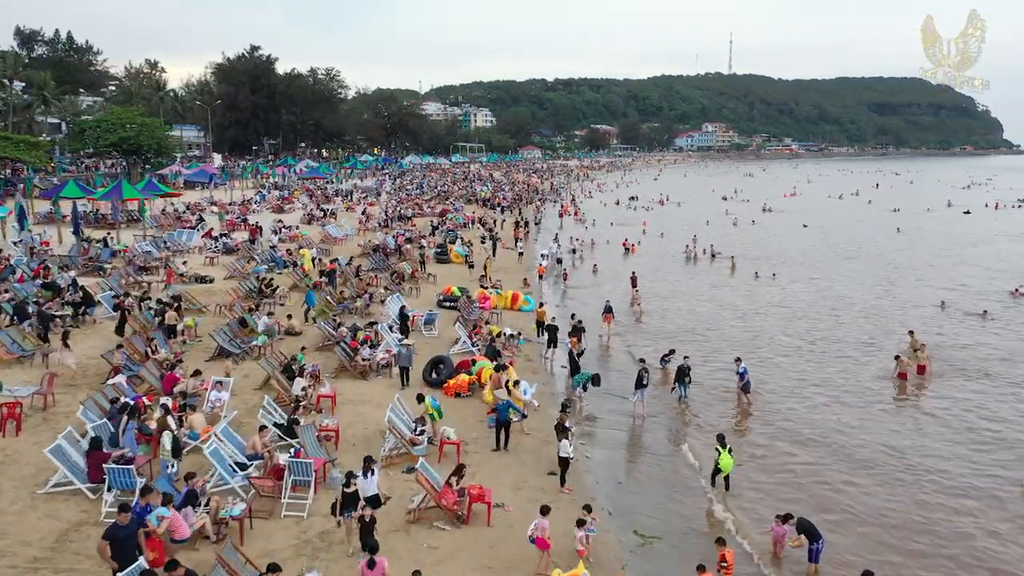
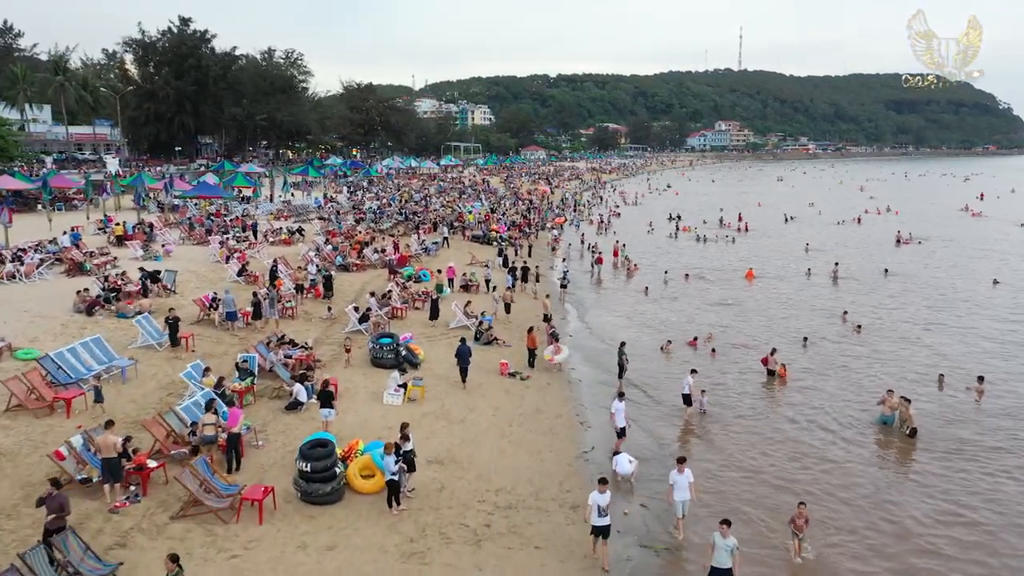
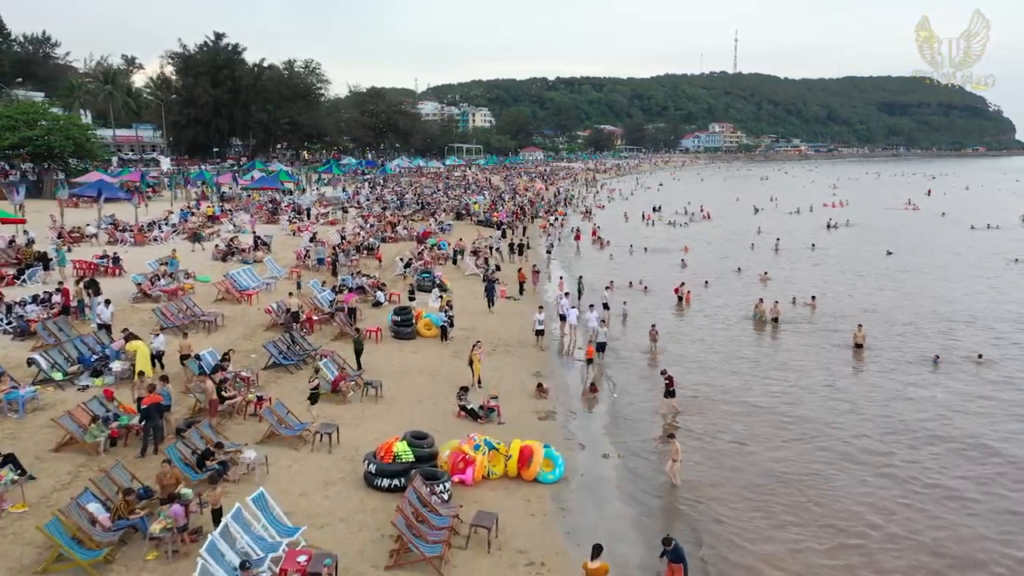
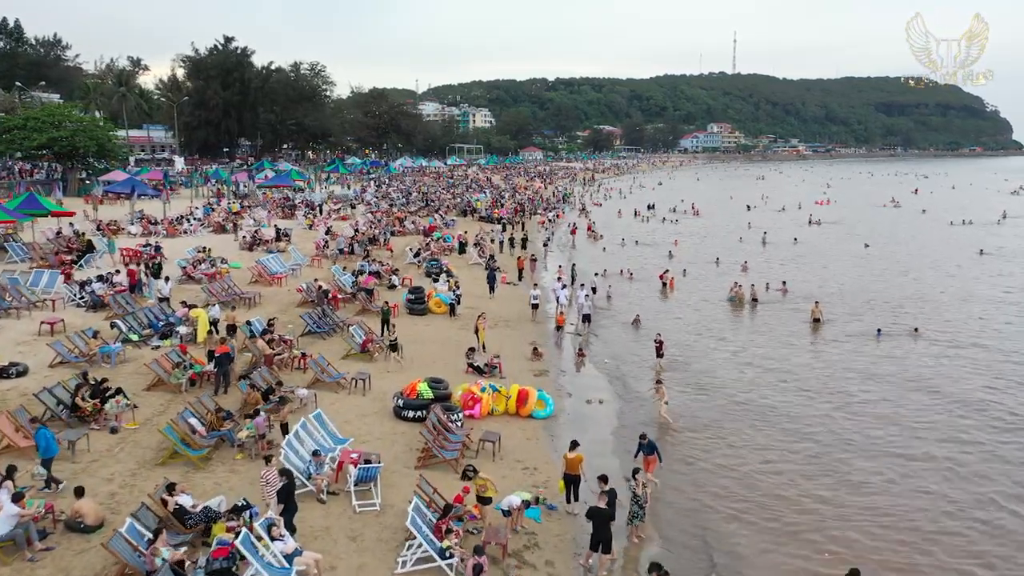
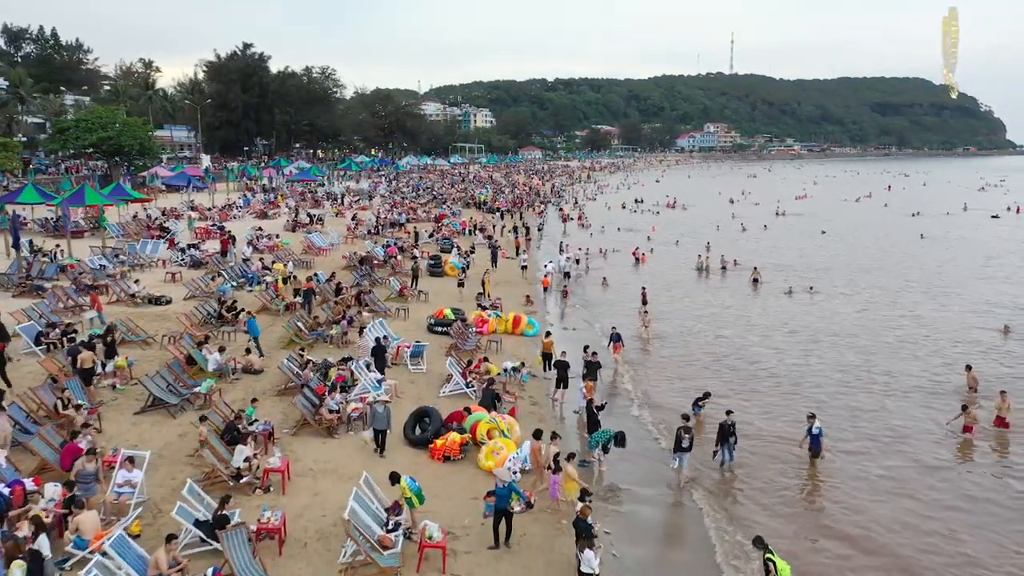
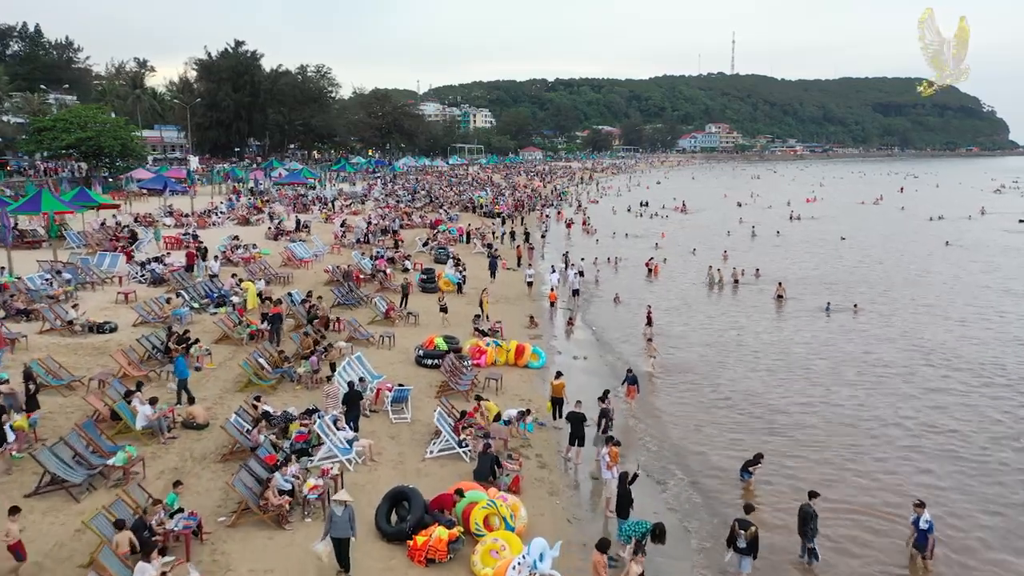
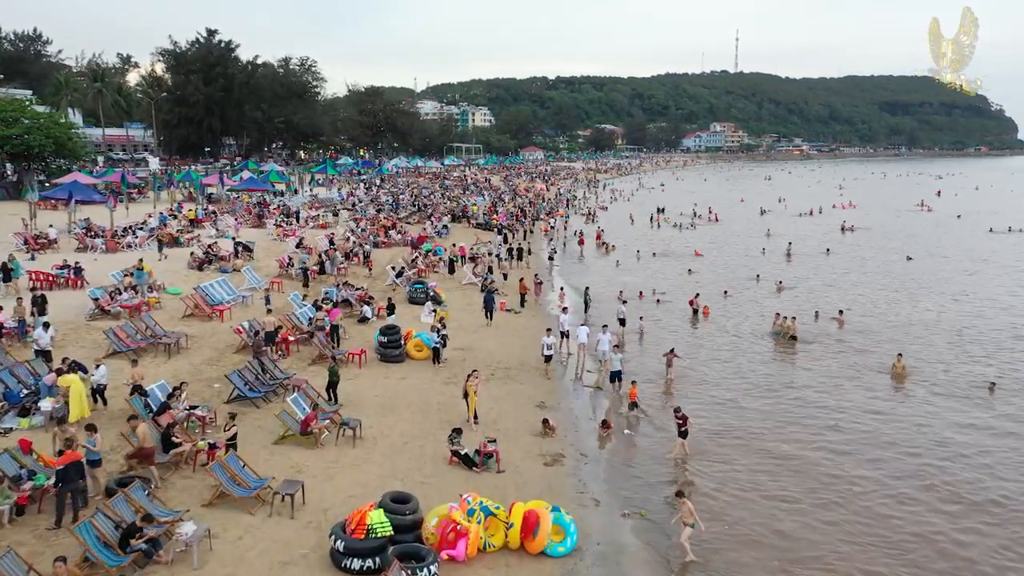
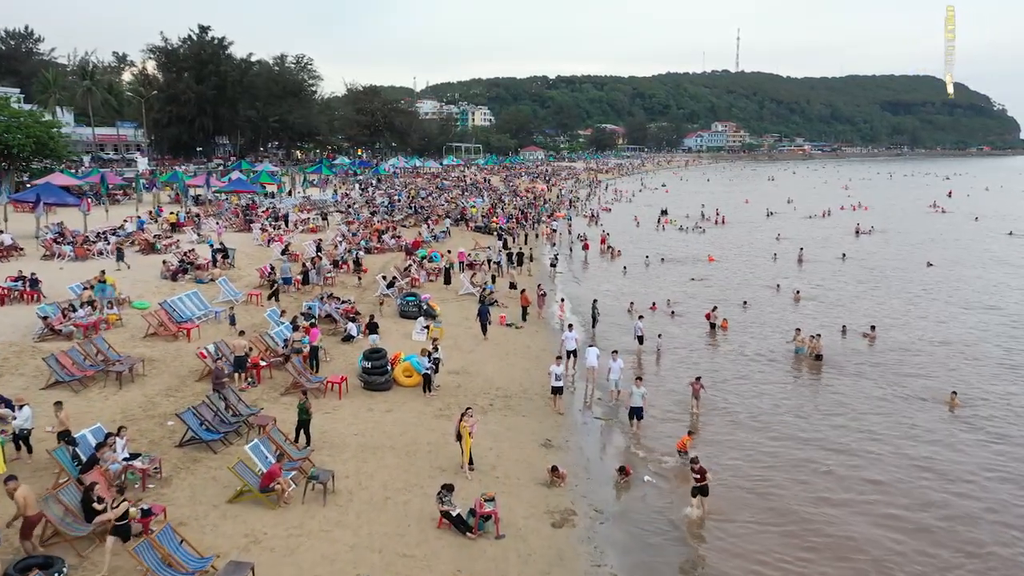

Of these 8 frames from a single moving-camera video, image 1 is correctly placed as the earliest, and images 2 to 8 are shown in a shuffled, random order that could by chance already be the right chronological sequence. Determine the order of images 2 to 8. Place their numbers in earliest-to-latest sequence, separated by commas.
5, 6, 4, 3, 7, 8, 2
